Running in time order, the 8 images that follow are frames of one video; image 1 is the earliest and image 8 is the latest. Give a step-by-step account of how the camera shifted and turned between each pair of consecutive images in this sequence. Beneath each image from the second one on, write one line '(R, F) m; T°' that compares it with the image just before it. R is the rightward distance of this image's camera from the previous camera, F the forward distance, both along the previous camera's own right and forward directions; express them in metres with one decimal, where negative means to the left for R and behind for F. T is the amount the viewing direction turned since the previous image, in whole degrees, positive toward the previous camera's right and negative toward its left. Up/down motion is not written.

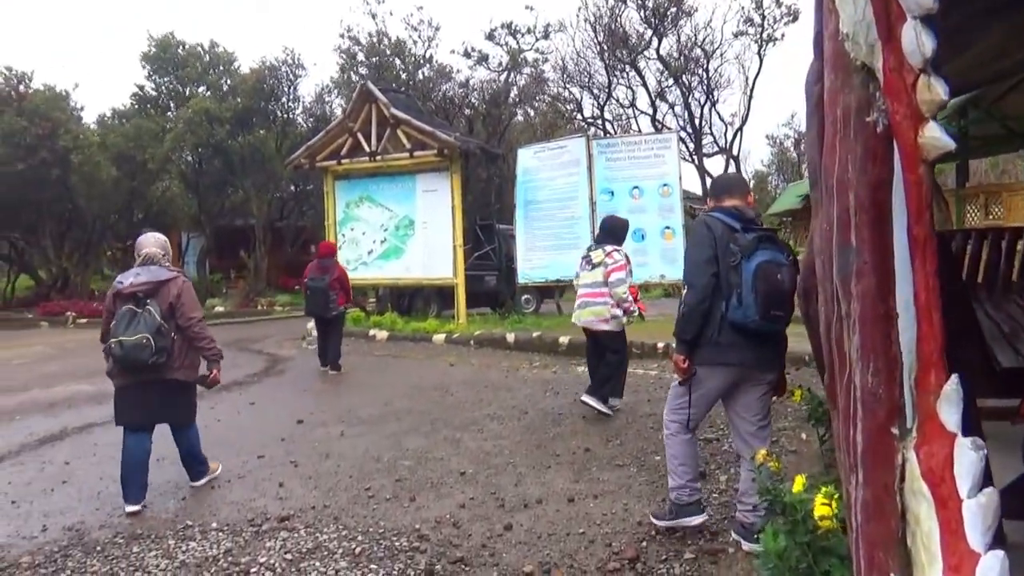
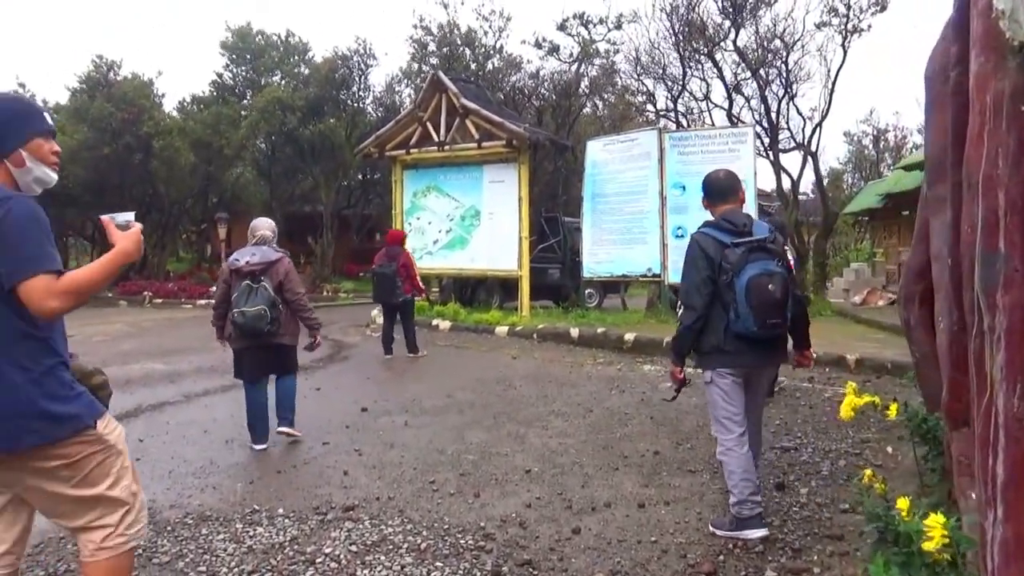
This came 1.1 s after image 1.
(-0.1, +0.1) m; -5°
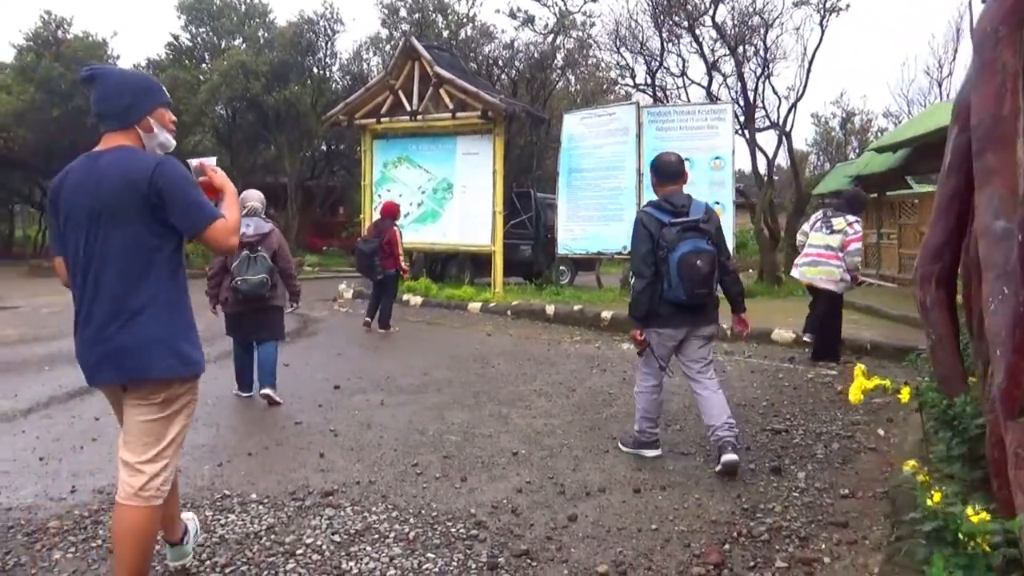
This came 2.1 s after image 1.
(-0.2, +0.3) m; +3°
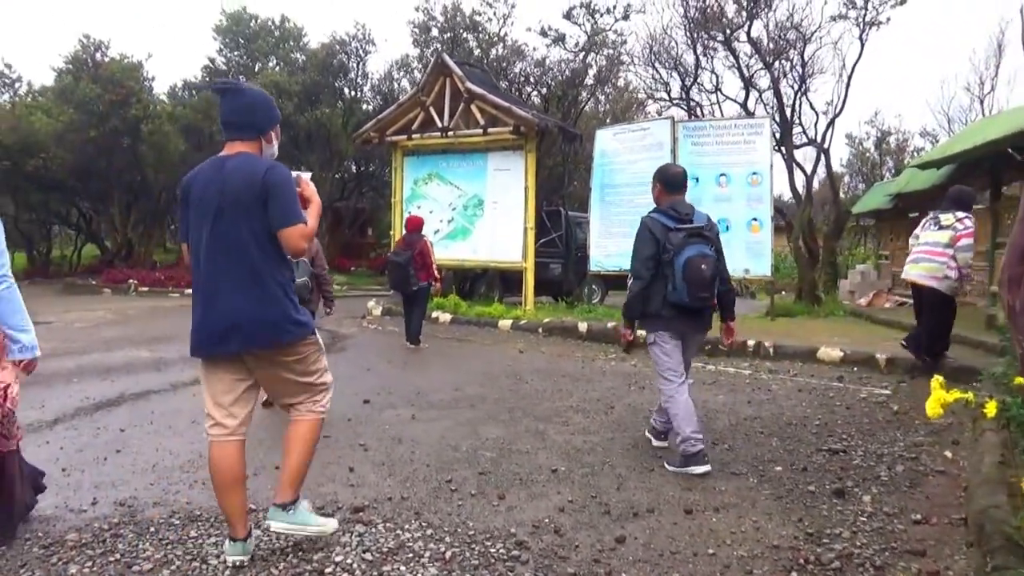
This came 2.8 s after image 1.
(-0.1, +0.3) m; -2°
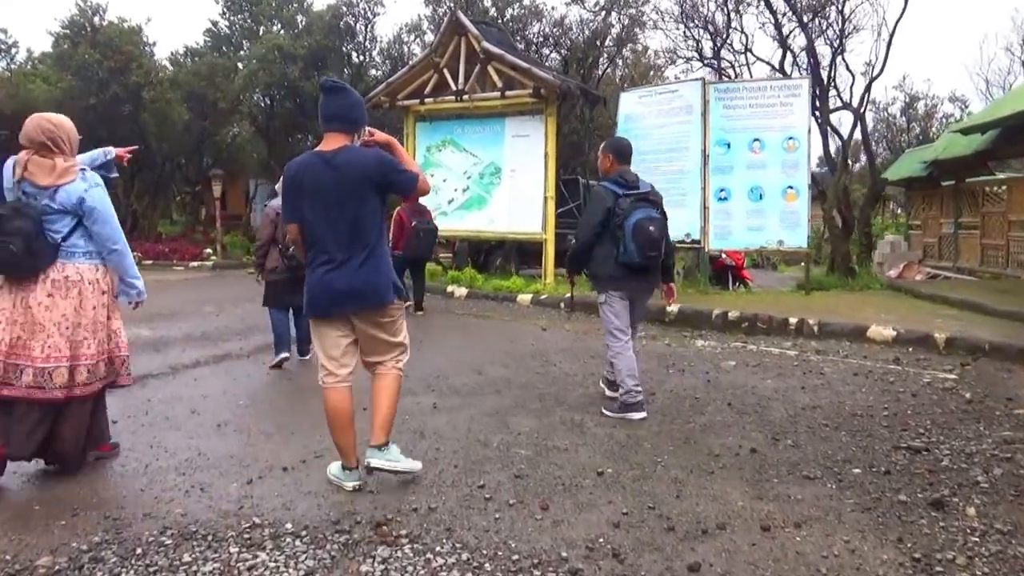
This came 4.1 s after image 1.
(-0.2, +0.6) m; -1°
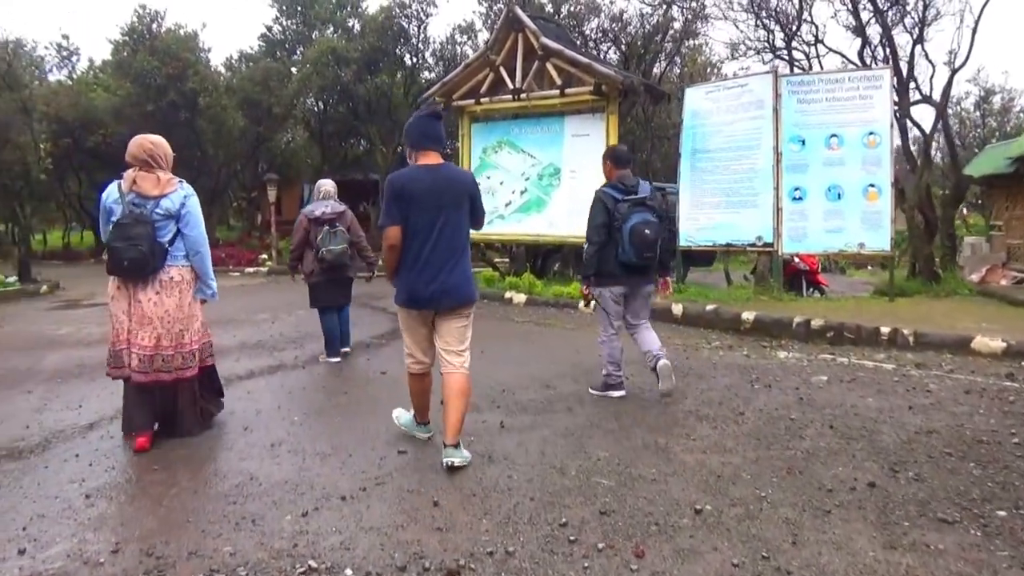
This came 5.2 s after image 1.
(-0.2, +0.5) m; -4°
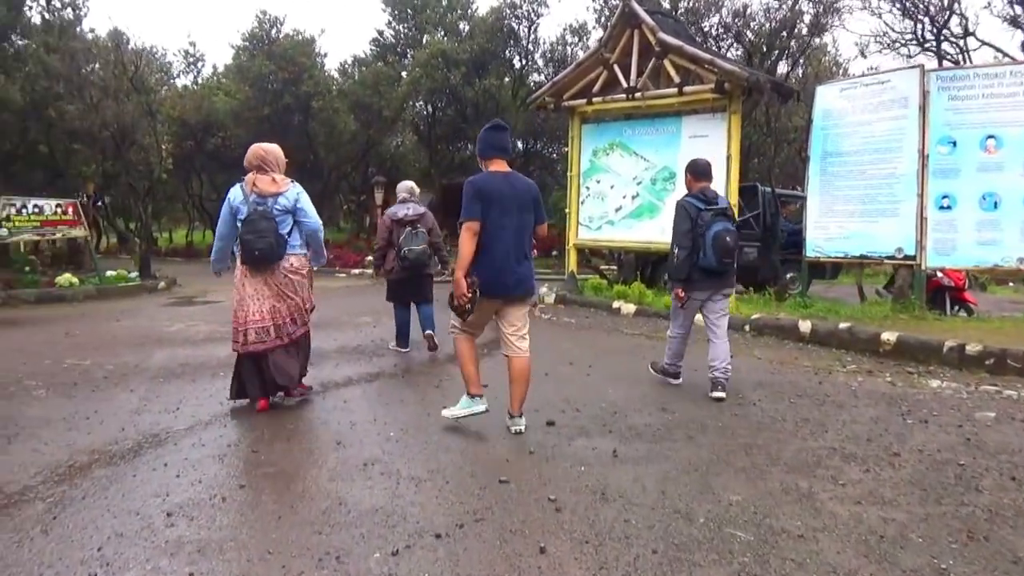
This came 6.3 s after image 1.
(-0.1, +0.5) m; -8°
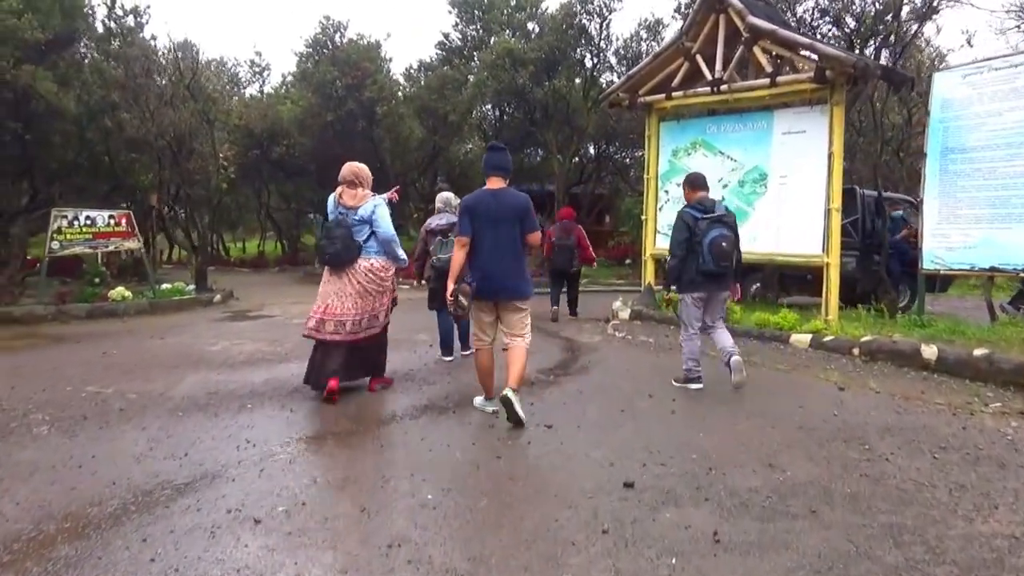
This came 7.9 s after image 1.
(0.0, +1.0) m; -5°
